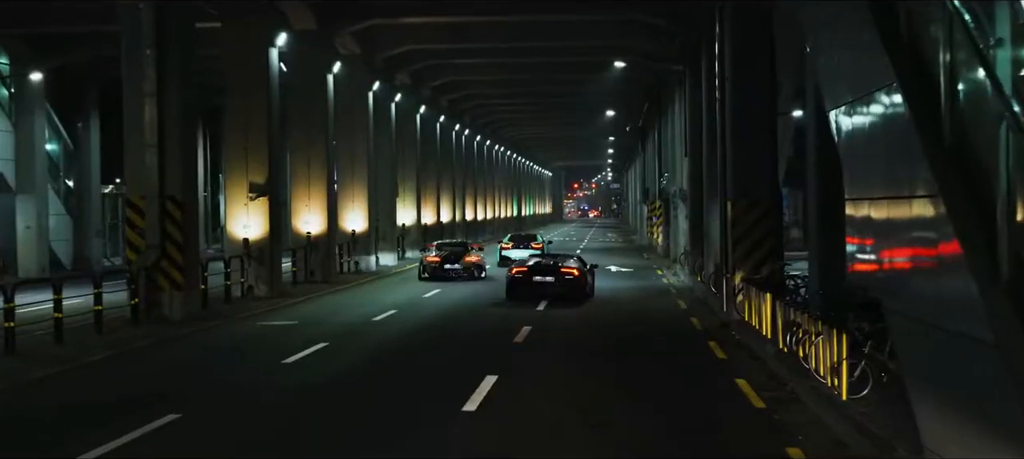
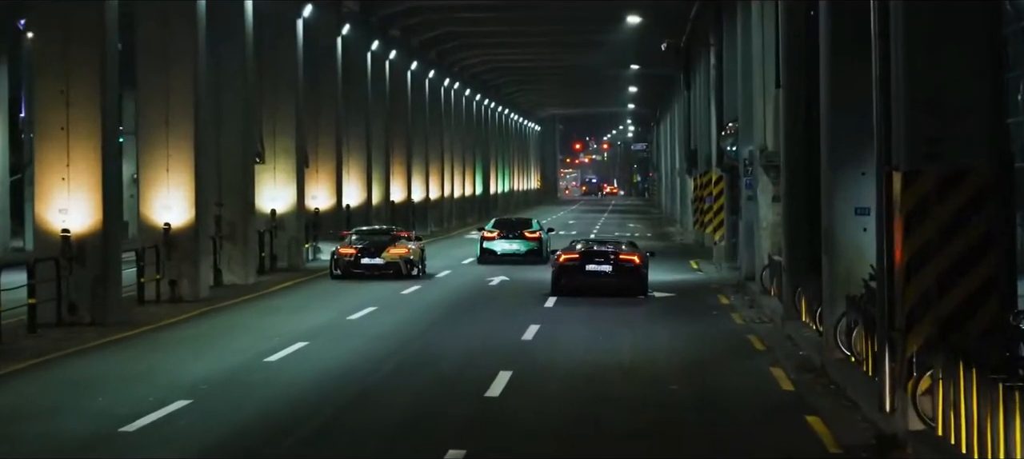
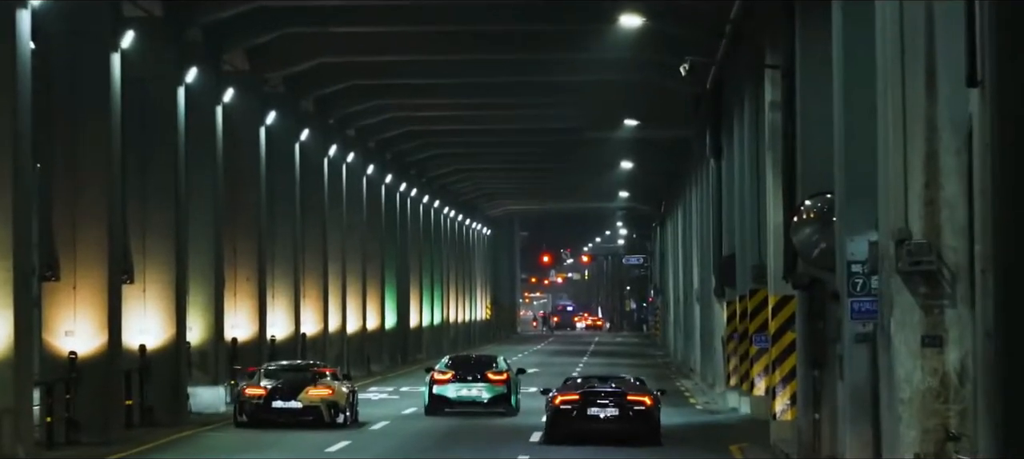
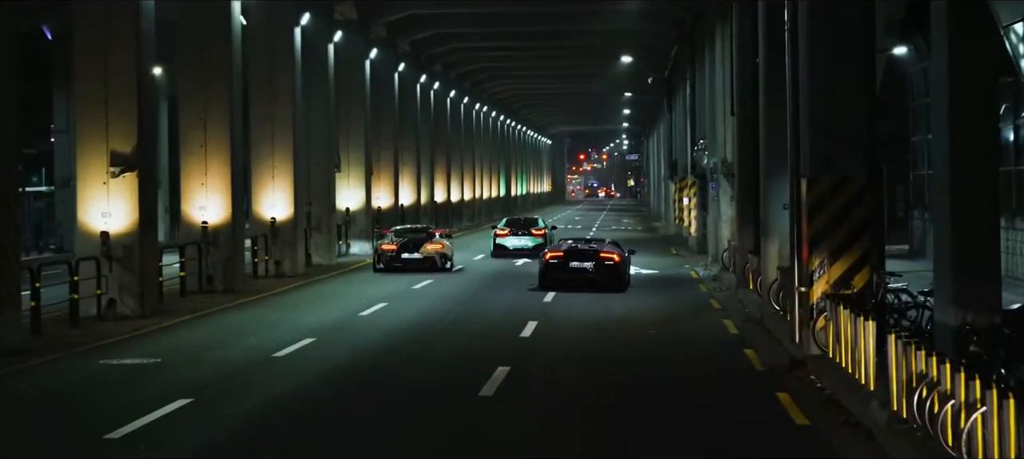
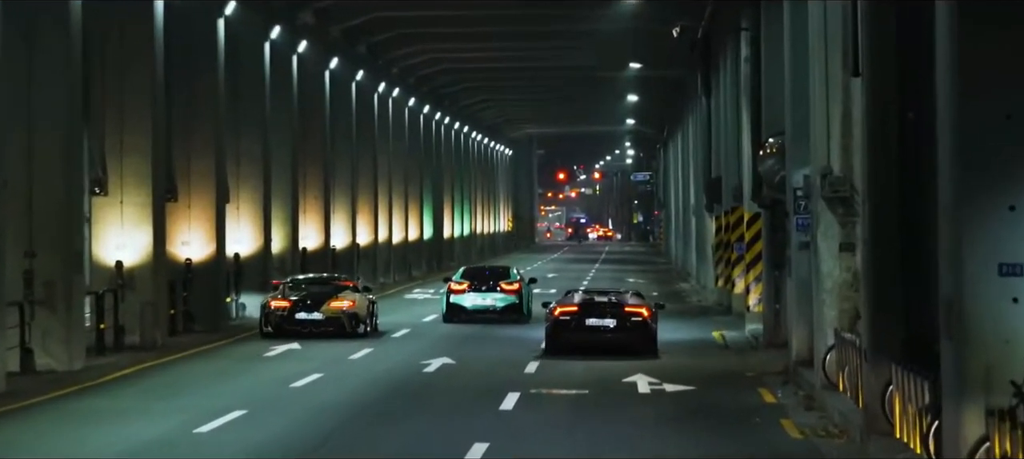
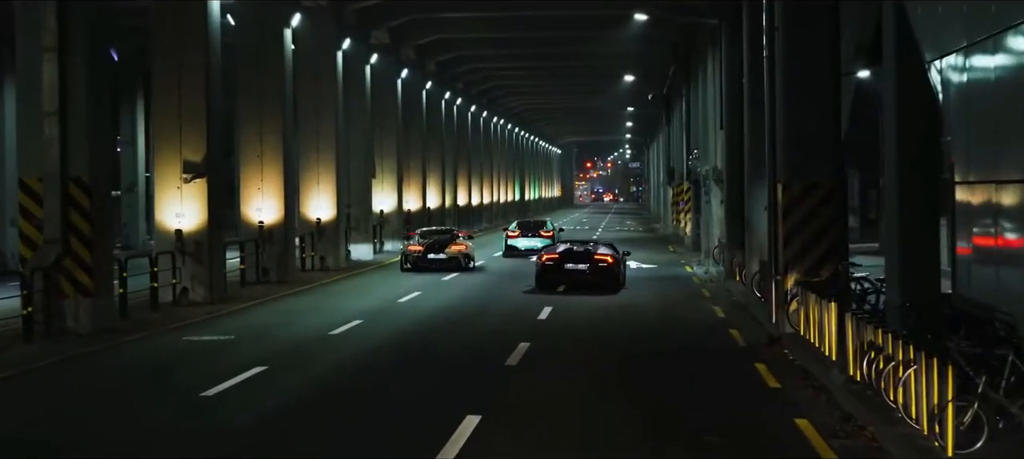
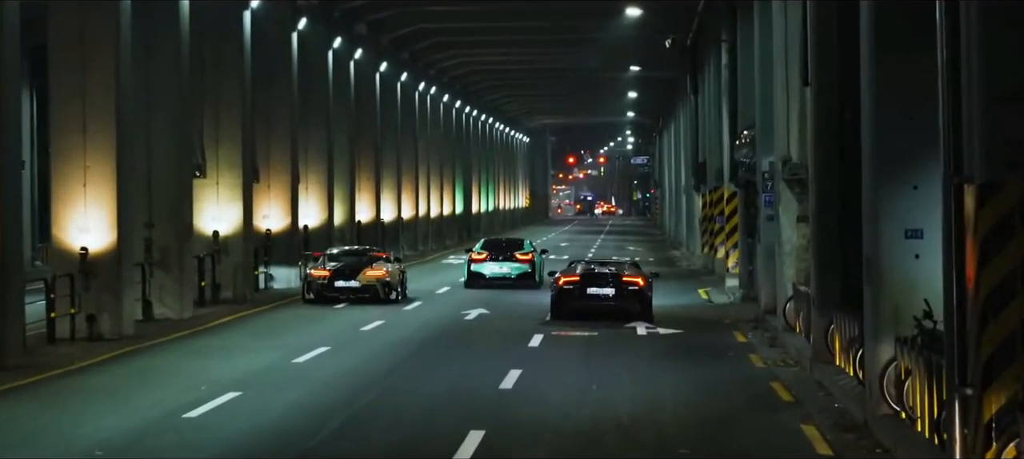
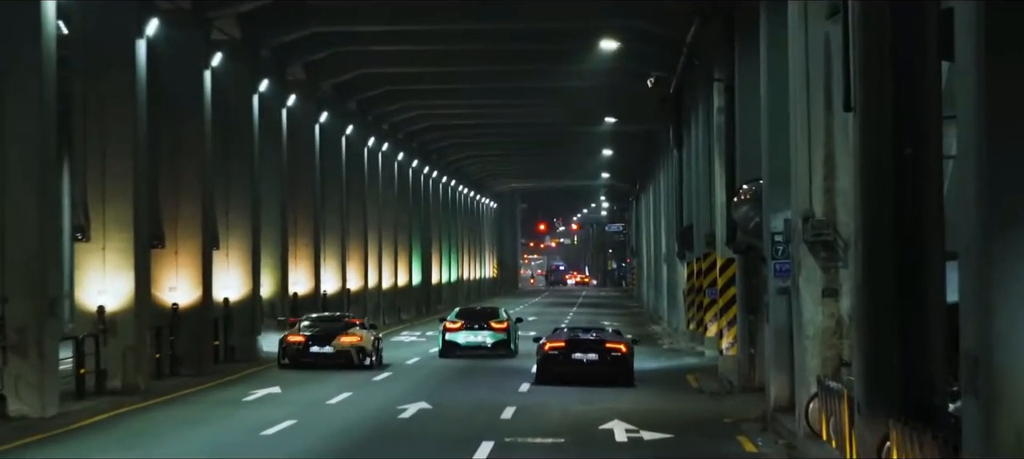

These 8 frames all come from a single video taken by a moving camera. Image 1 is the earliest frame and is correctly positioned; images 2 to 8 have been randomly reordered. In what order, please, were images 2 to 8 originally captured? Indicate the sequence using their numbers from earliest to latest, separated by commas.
6, 4, 2, 7, 5, 8, 3
